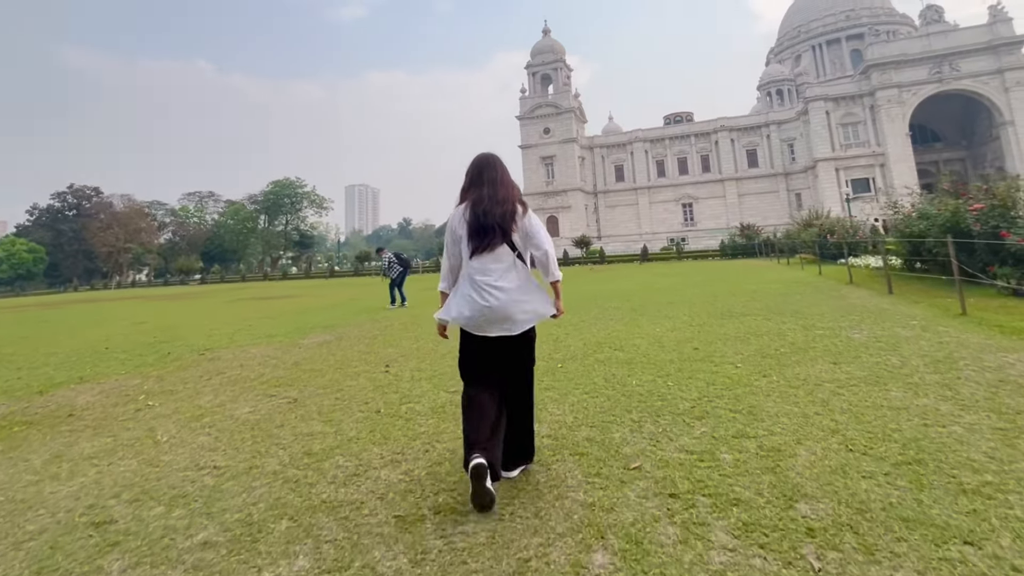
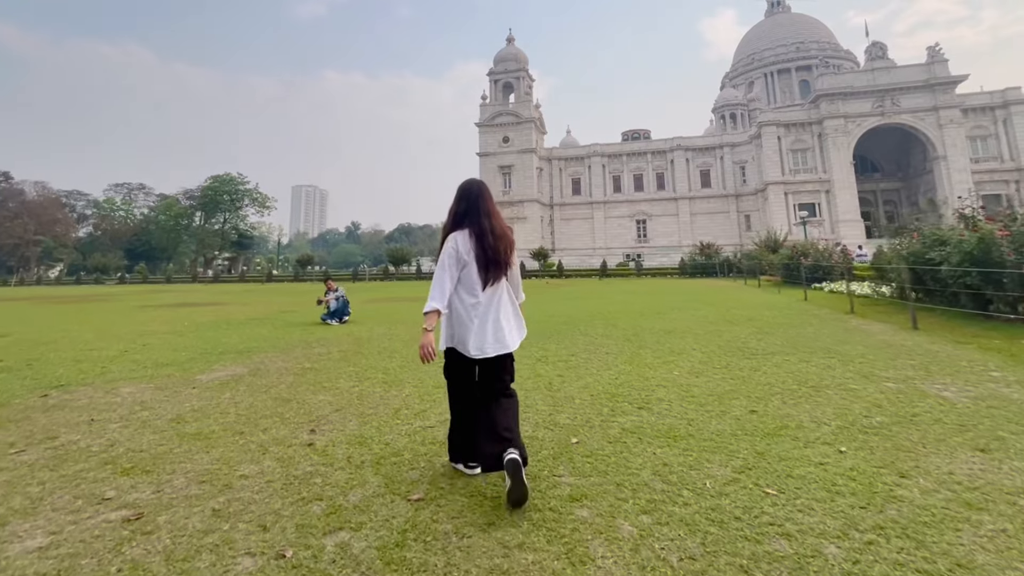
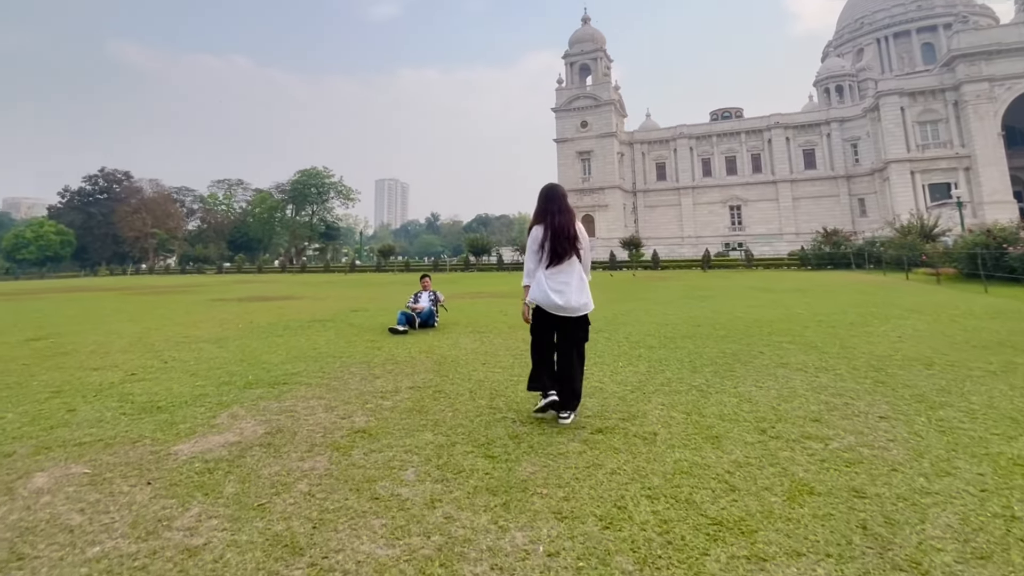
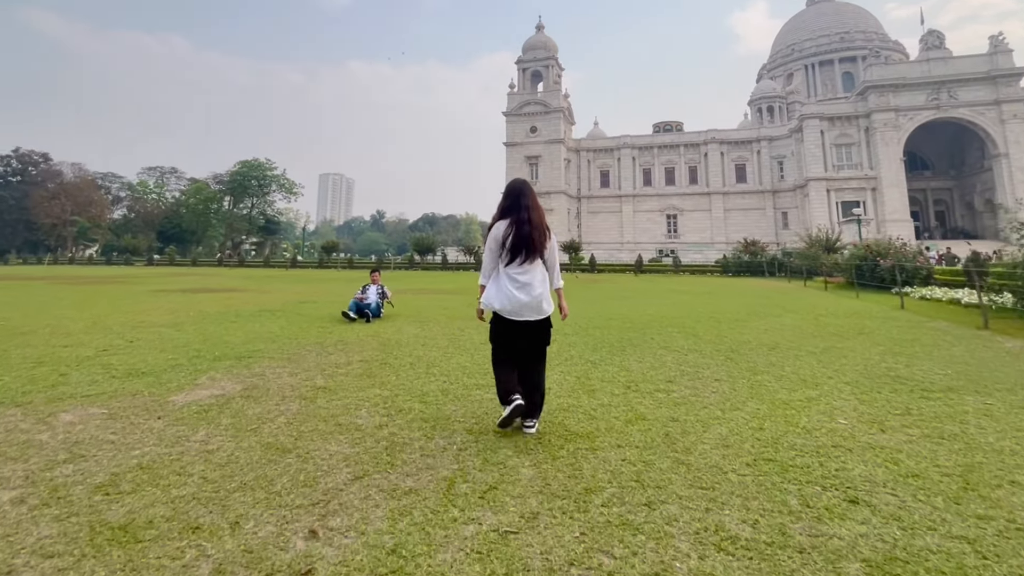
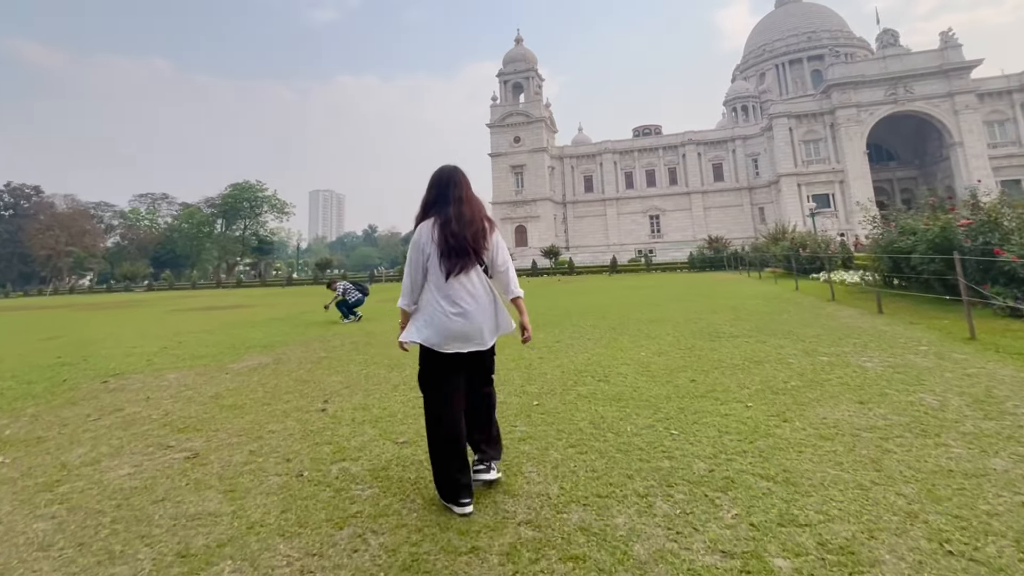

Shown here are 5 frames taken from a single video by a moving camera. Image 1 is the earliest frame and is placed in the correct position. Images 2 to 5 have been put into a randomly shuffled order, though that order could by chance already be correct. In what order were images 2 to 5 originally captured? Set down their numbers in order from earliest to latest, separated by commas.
5, 2, 4, 3
